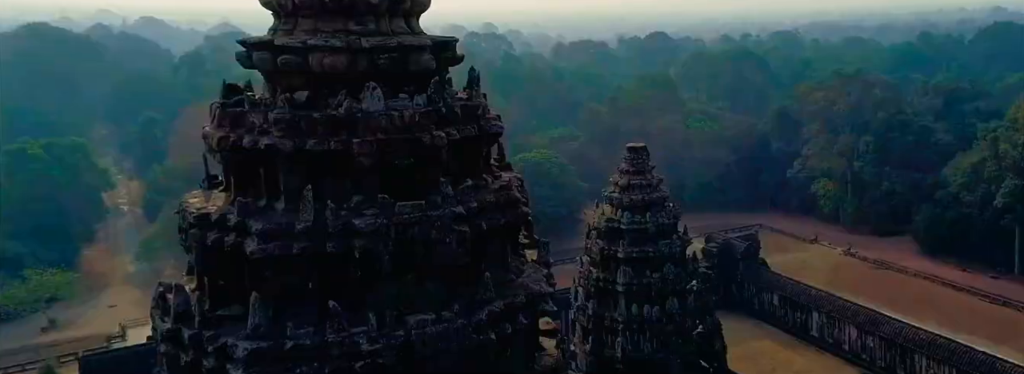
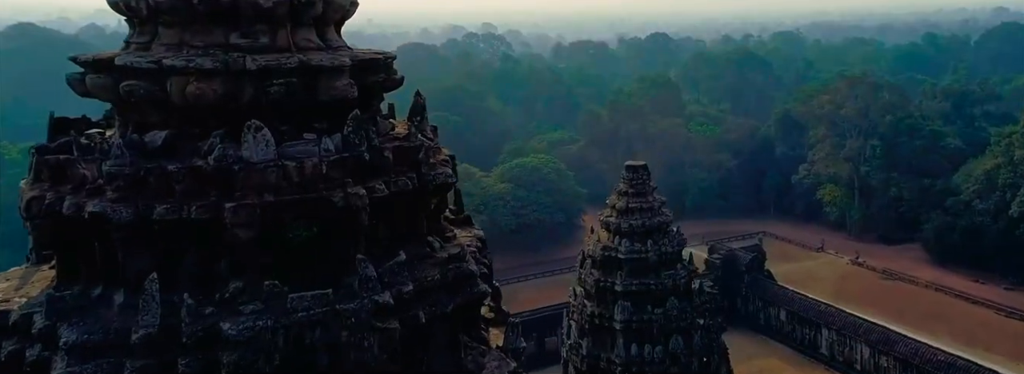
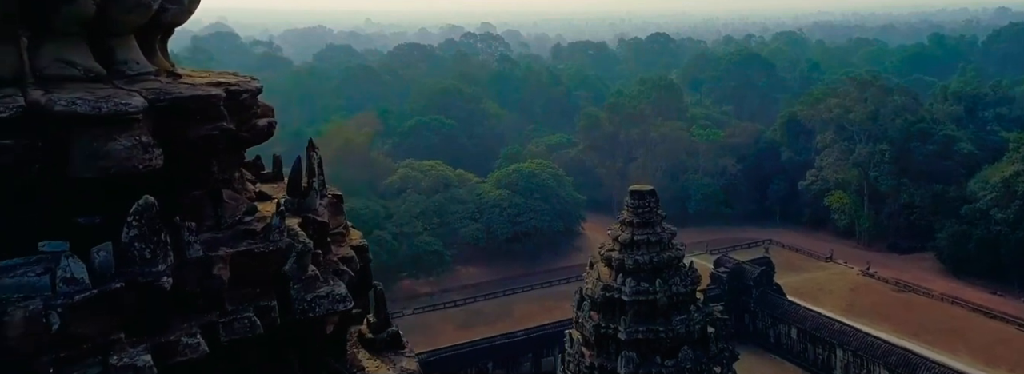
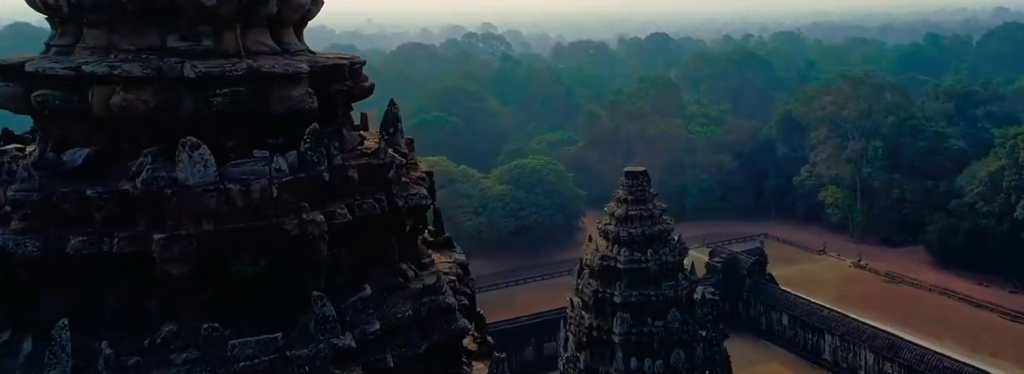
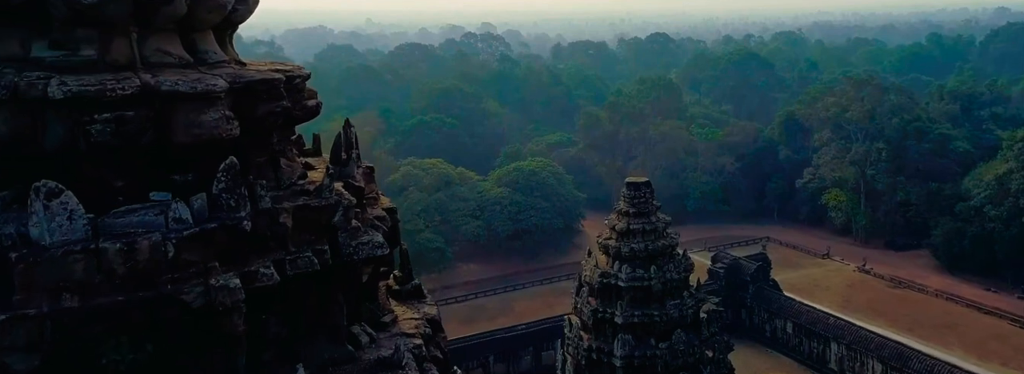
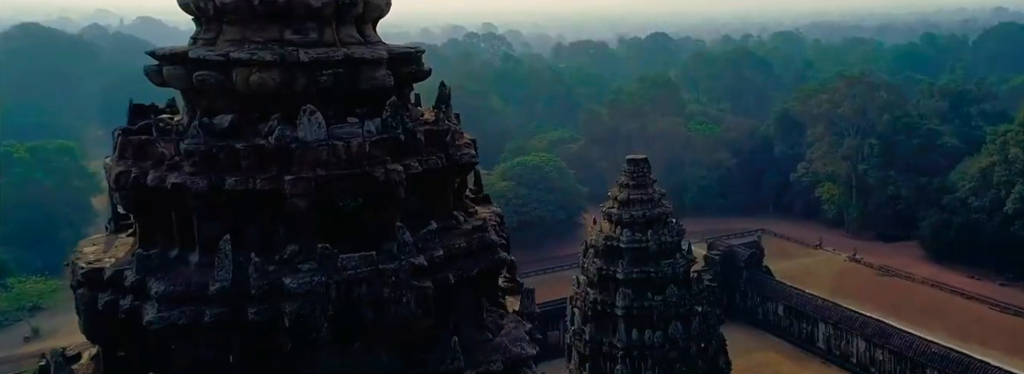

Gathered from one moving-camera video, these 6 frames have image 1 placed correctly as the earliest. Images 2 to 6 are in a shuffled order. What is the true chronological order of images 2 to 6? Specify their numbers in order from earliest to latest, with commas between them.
6, 2, 4, 5, 3
